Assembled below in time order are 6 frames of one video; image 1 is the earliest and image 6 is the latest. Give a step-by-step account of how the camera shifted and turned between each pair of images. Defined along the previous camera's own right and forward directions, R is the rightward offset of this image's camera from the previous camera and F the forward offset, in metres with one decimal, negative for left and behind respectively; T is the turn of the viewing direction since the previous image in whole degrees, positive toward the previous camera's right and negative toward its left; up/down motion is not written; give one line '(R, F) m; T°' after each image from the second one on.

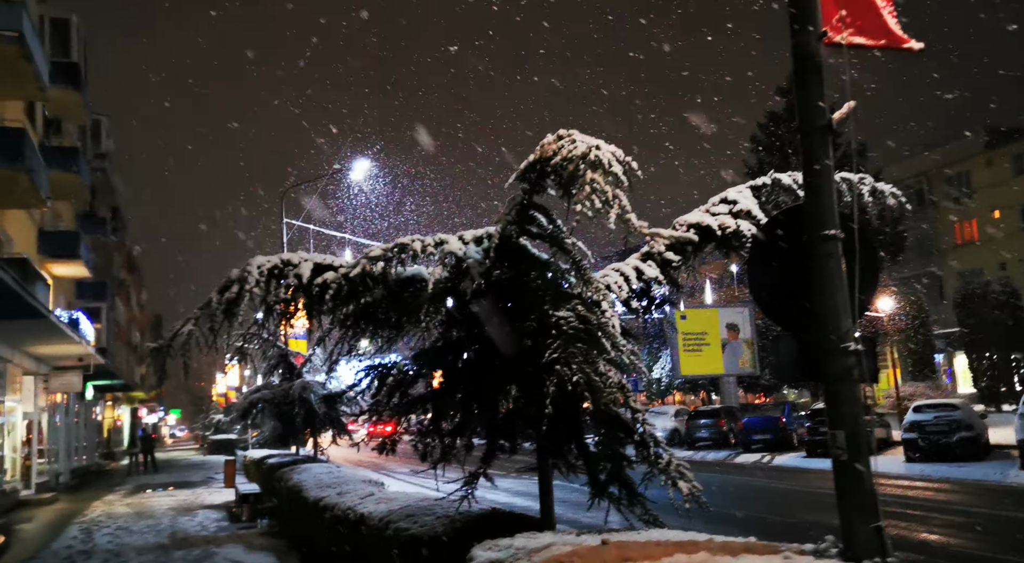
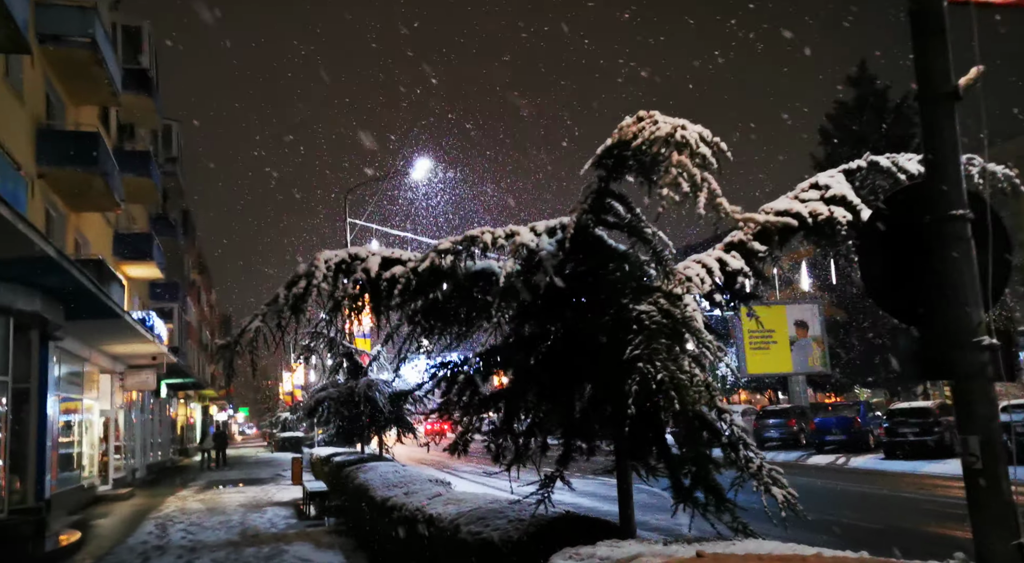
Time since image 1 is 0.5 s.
(-0.1, +0.2) m; -5°
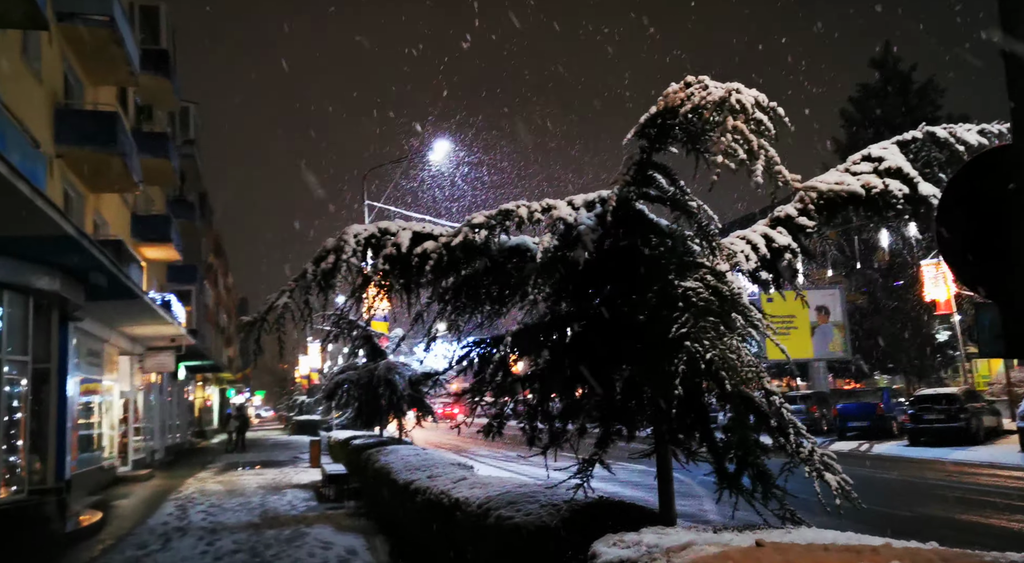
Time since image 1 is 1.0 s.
(-0.2, +0.2) m; -1°
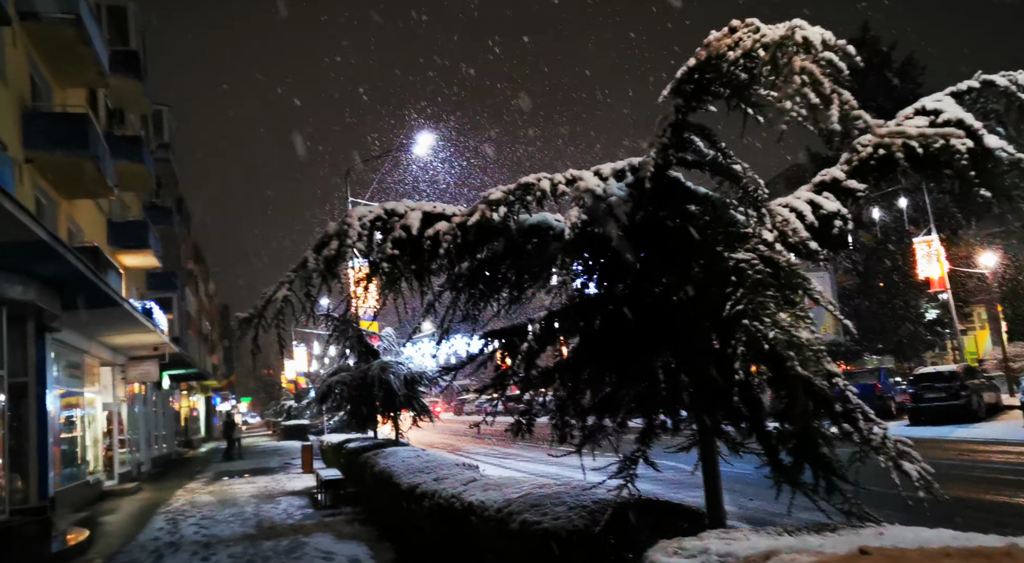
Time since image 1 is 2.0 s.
(-0.2, +0.5) m; +1°
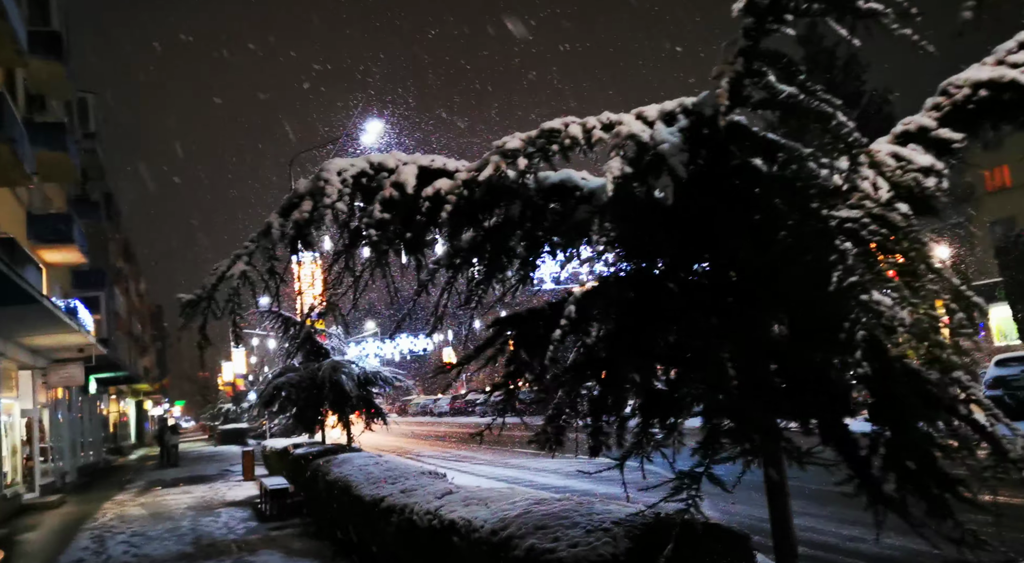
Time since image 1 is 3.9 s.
(-0.4, +0.9) m; +5°
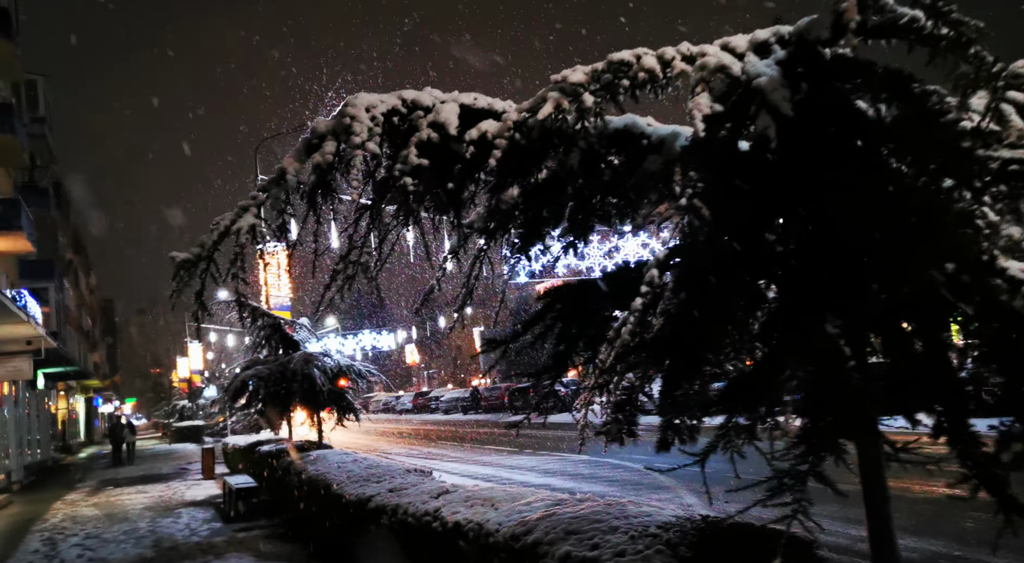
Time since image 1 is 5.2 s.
(-0.4, +0.6) m; +3°
